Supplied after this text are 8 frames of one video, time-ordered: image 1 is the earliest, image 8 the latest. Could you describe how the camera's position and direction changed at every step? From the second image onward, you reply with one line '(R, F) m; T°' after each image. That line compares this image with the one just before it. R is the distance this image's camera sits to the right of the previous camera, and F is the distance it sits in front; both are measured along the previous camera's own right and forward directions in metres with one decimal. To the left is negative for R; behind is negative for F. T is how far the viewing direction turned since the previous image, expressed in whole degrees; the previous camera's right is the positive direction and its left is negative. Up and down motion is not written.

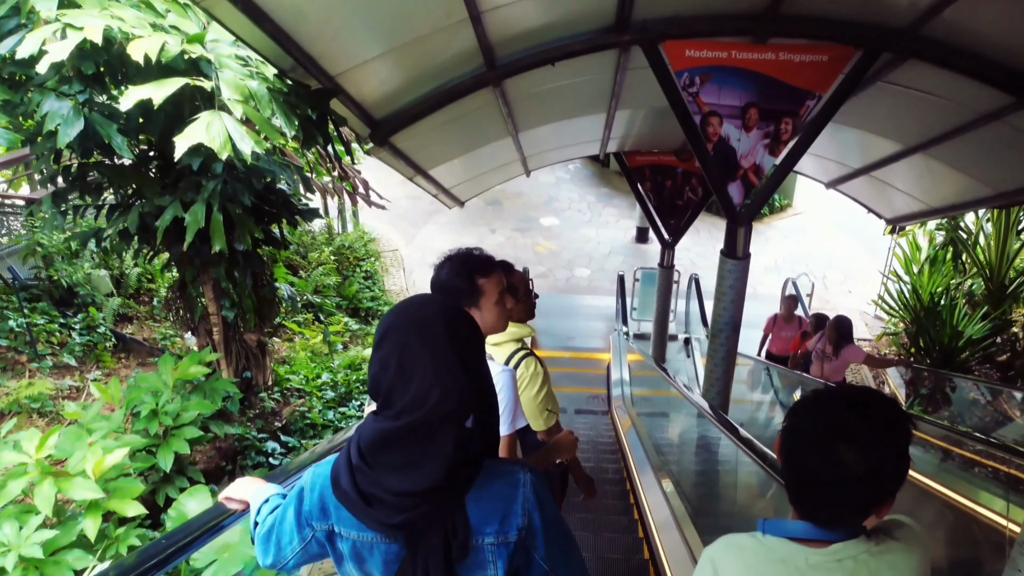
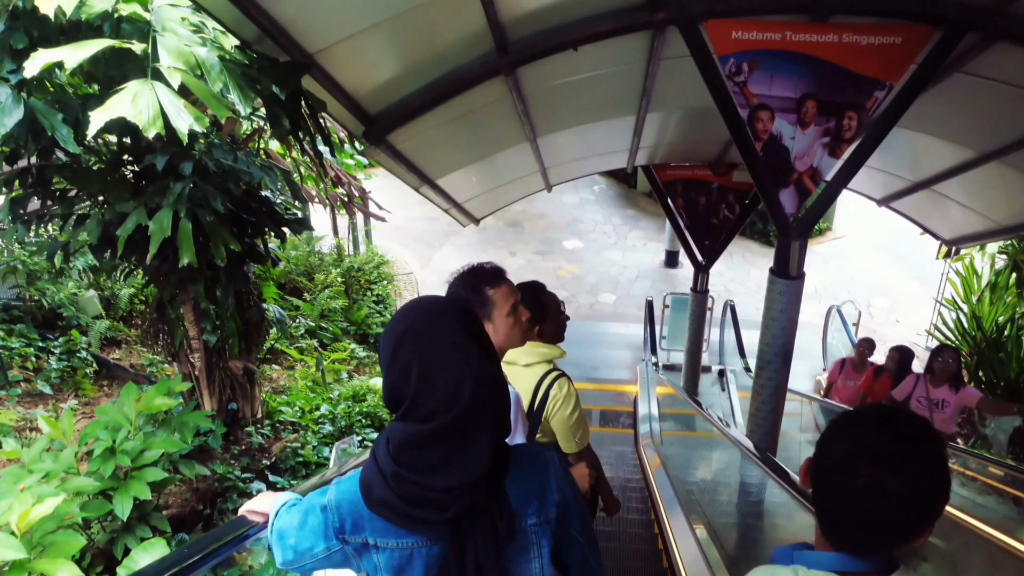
(0.0, +0.6) m; -2°
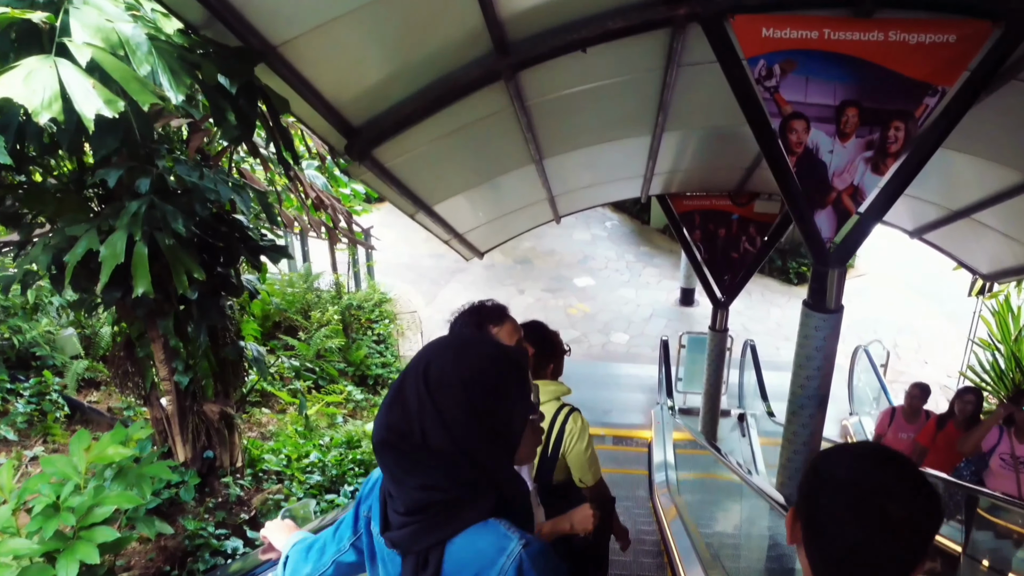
(0.0, +0.5) m; -1°
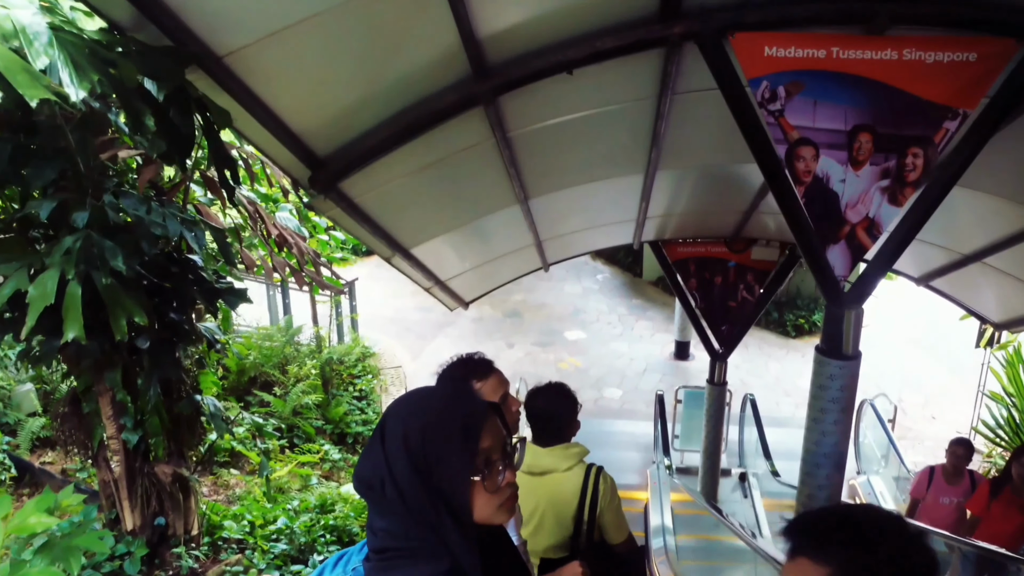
(0.0, +0.3) m; +1°
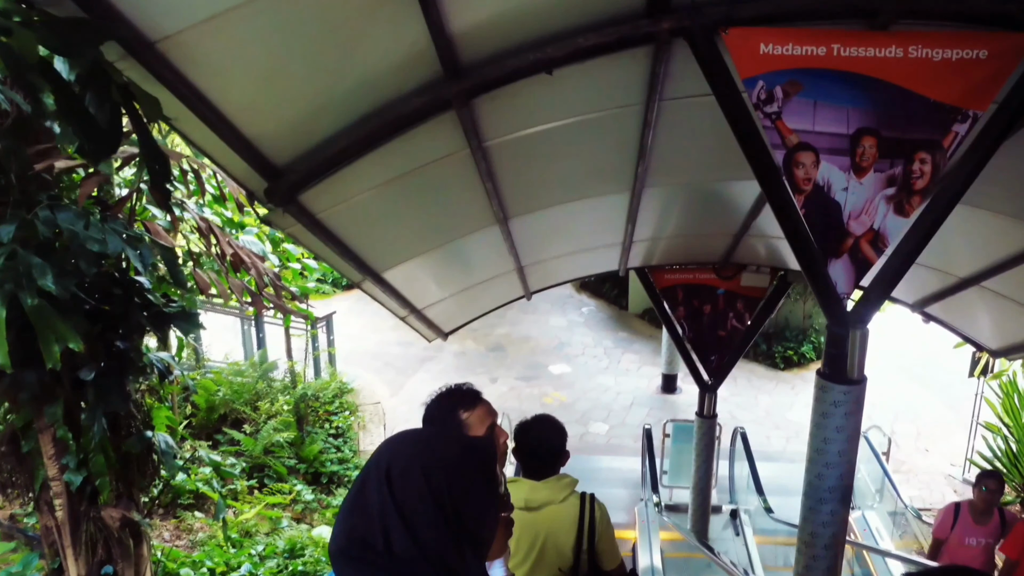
(0.0, +0.3) m; +1°
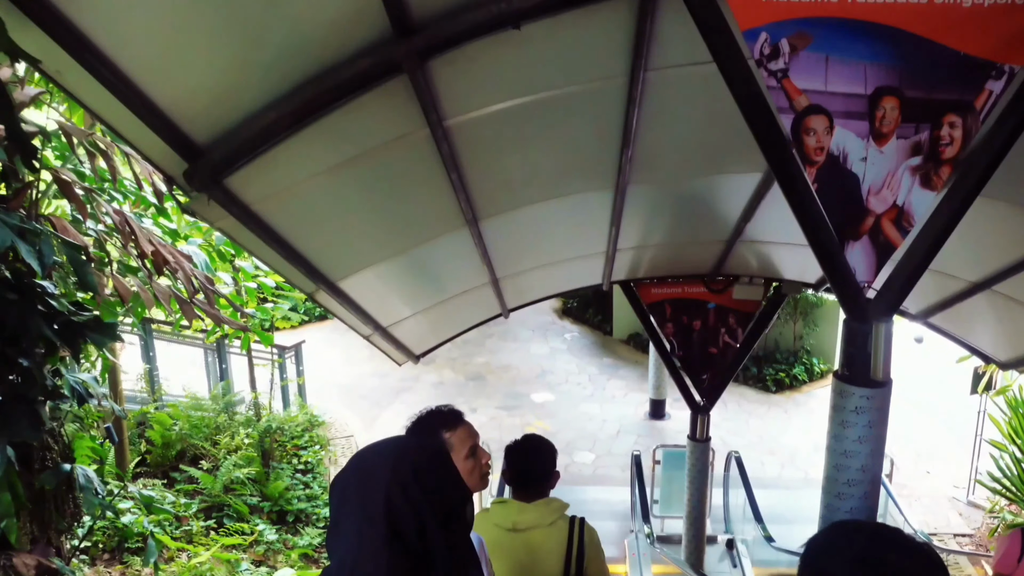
(0.0, +0.4) m; +1°
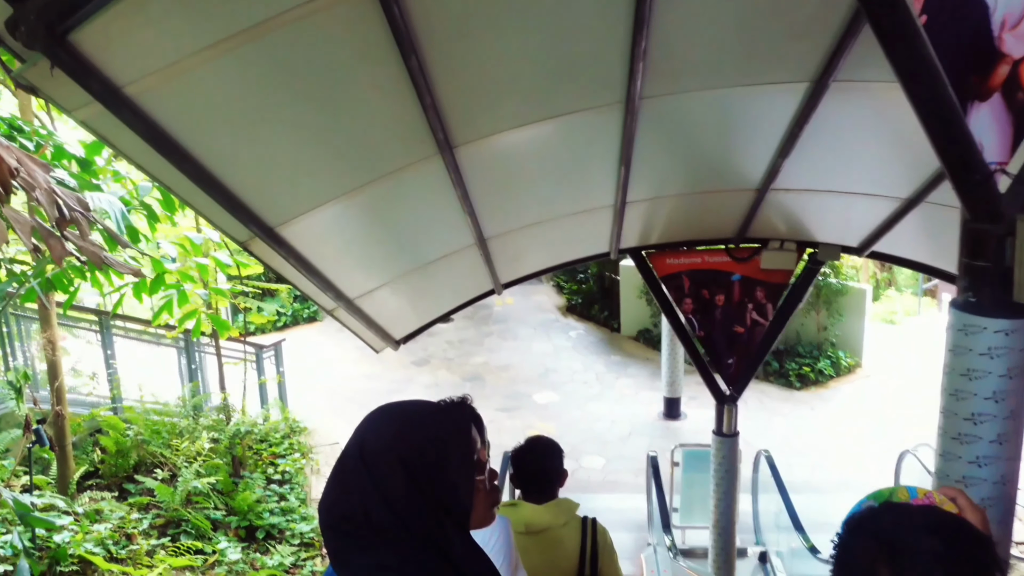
(+0.1, +0.8) m; 0°
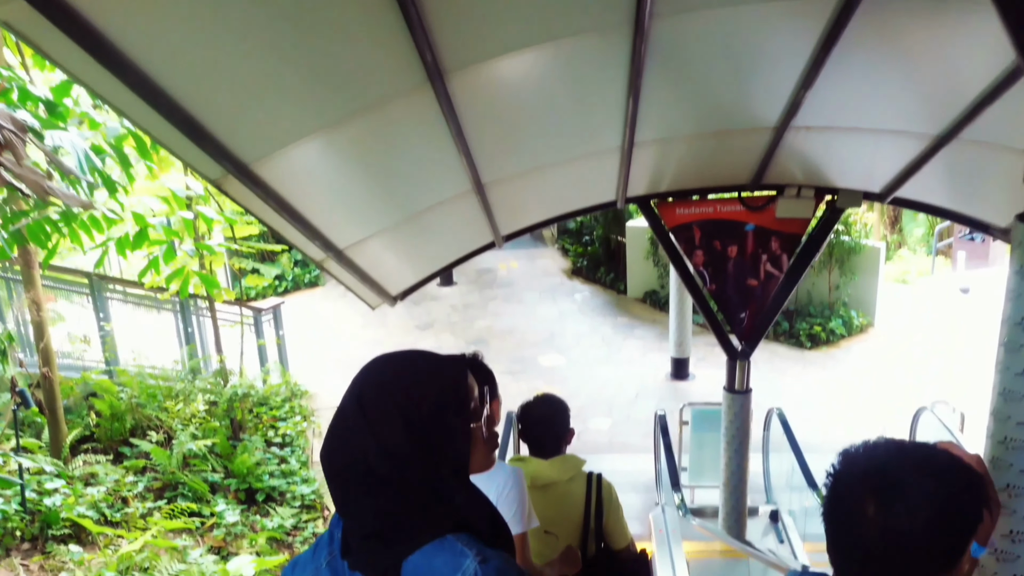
(0.0, +0.2) m; 0°
